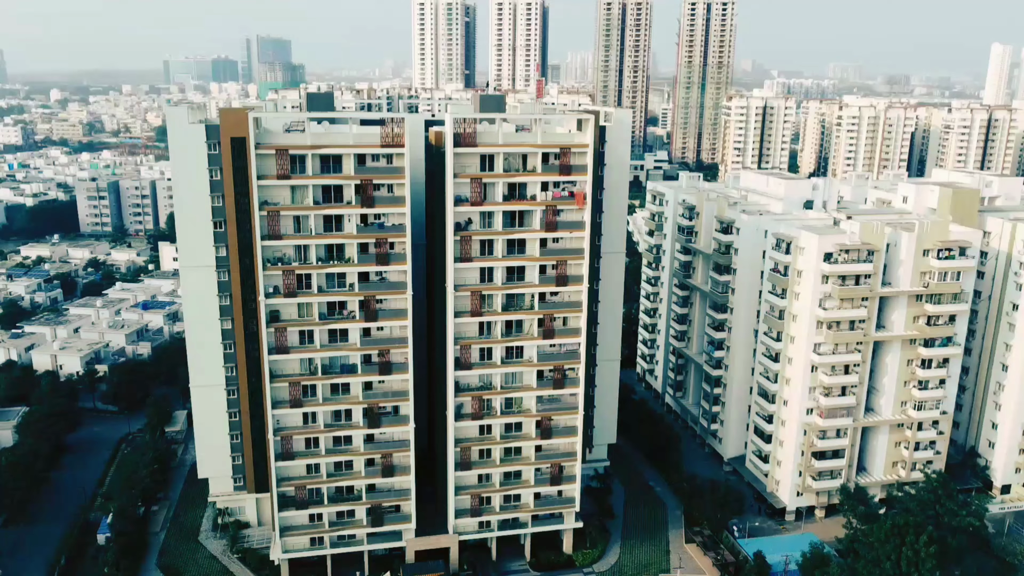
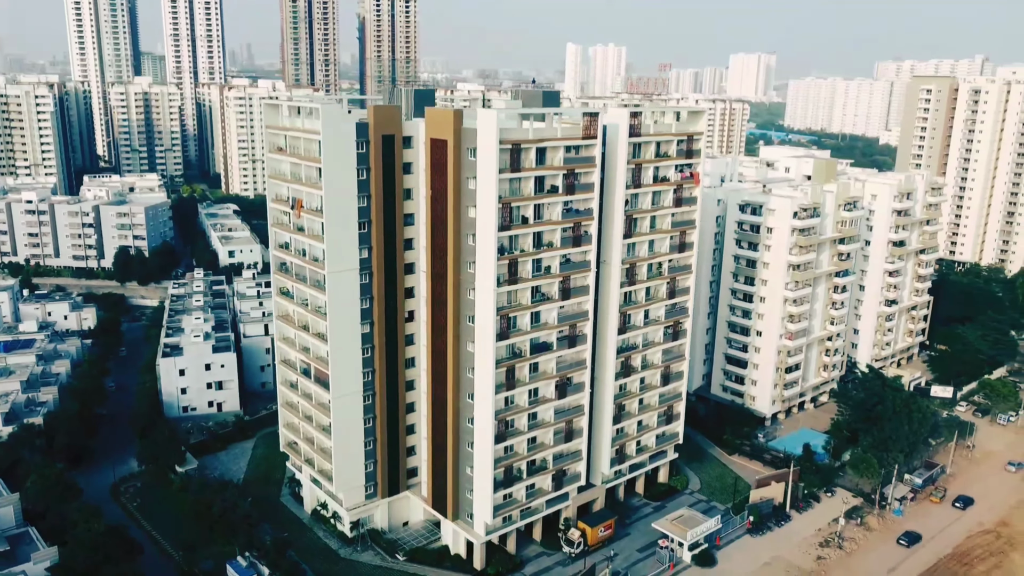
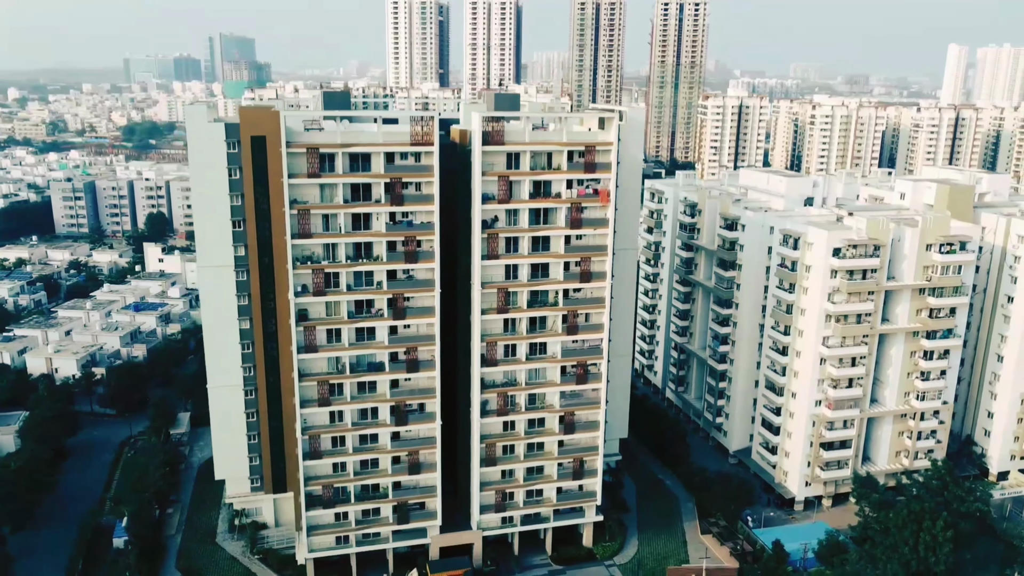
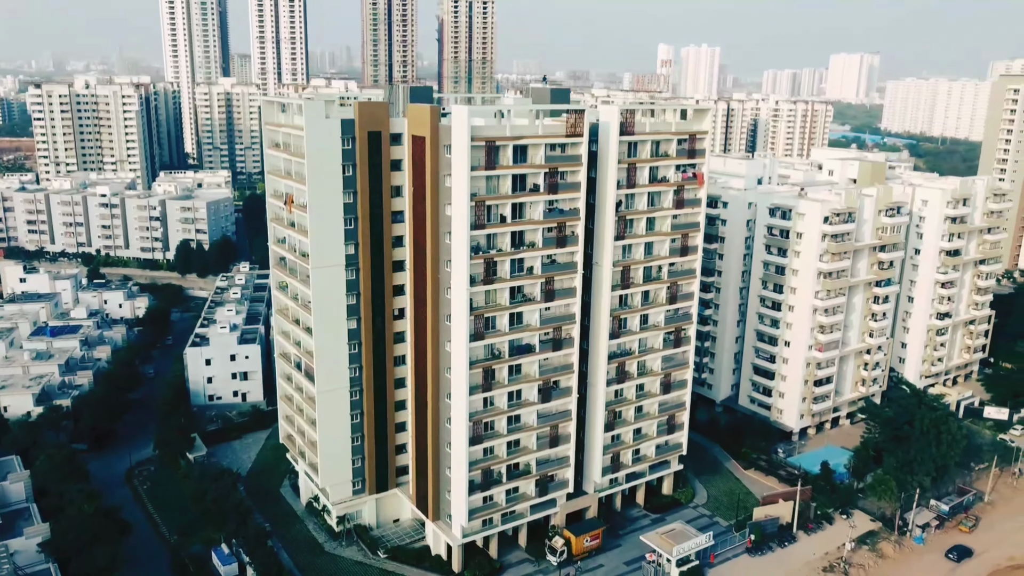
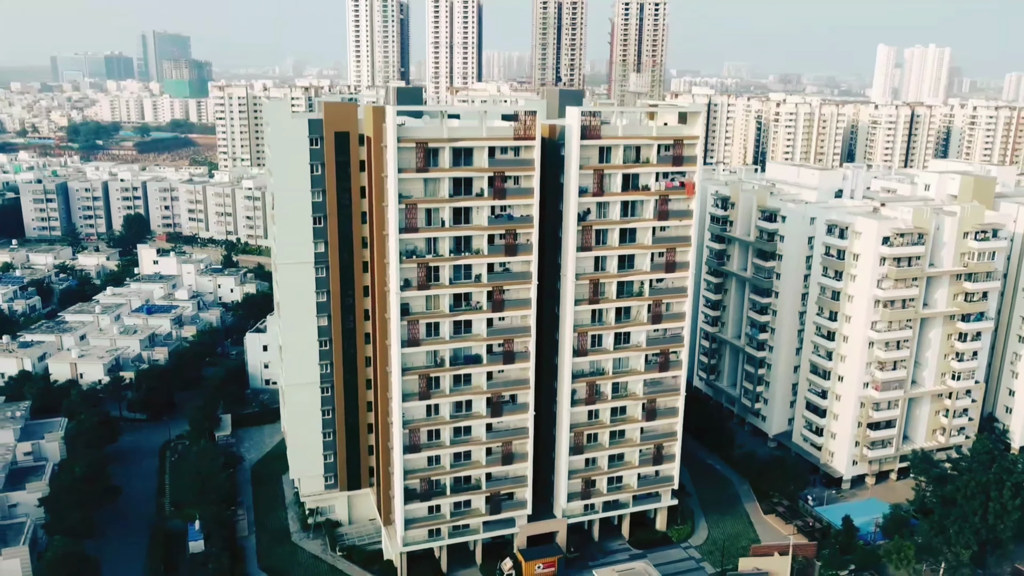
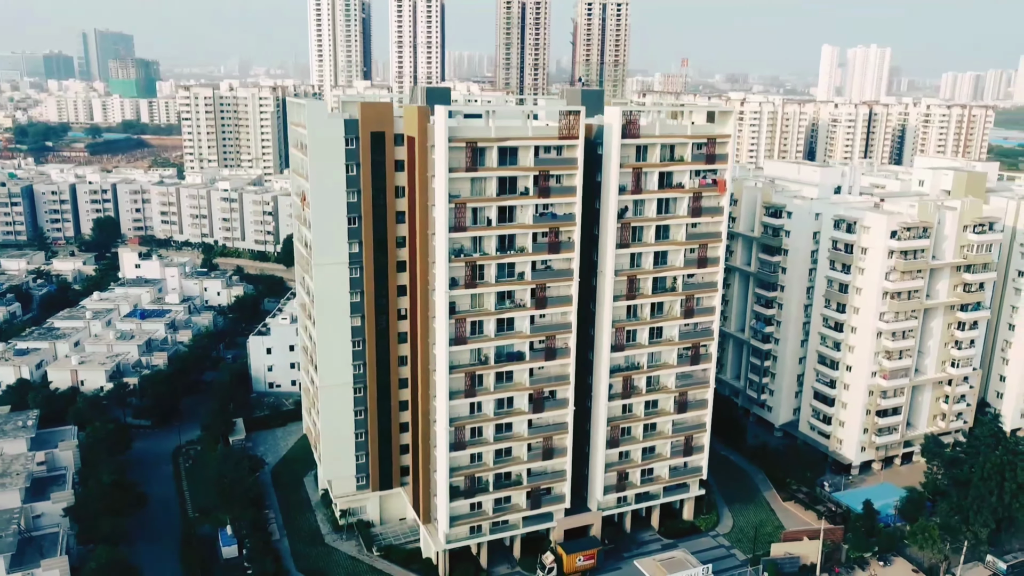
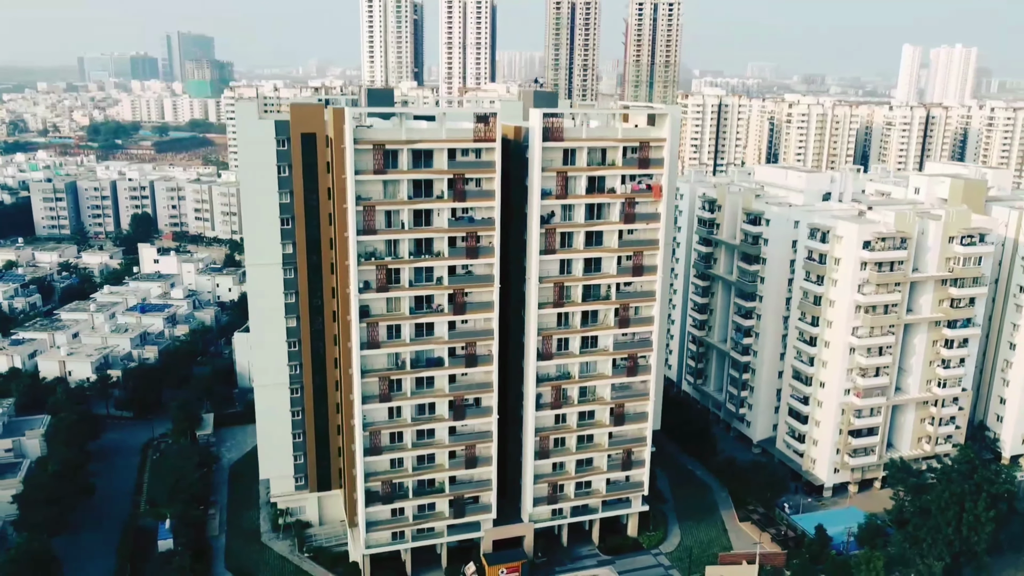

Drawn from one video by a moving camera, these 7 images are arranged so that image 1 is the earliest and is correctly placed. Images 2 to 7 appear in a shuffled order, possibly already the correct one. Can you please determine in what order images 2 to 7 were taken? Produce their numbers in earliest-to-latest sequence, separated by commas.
3, 7, 5, 6, 4, 2
